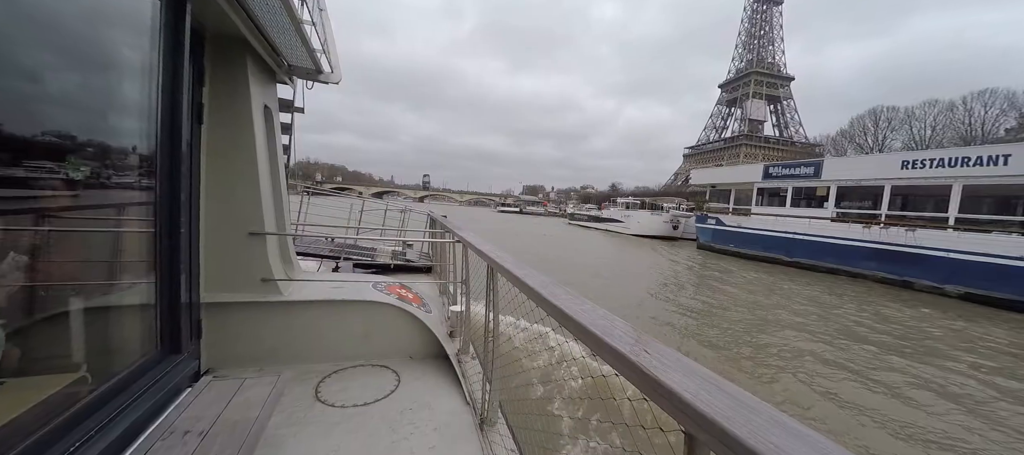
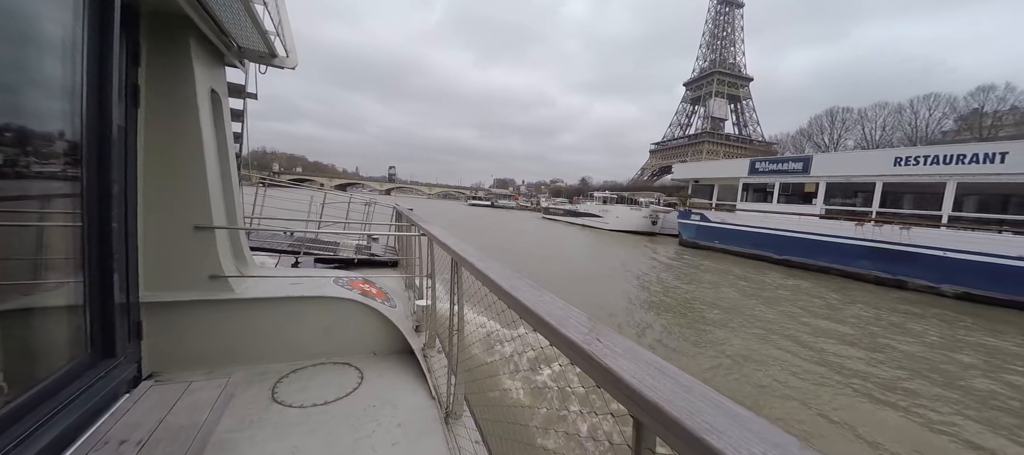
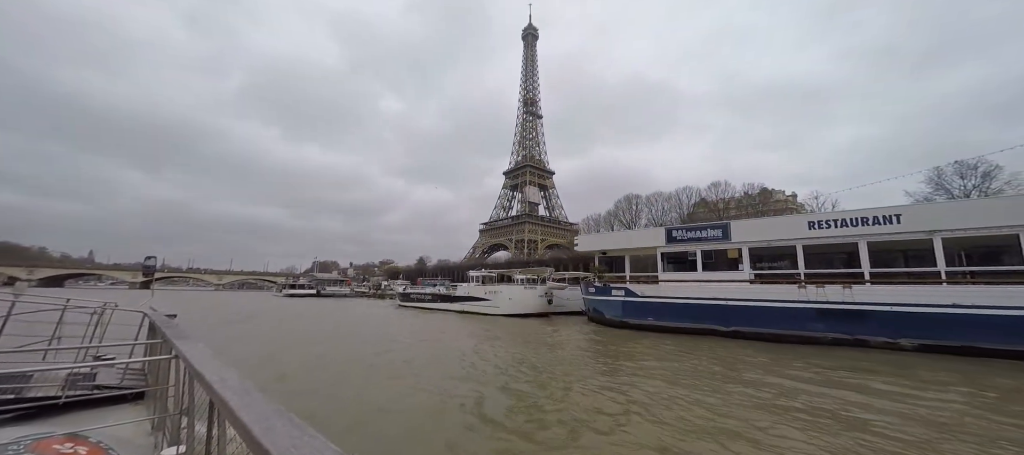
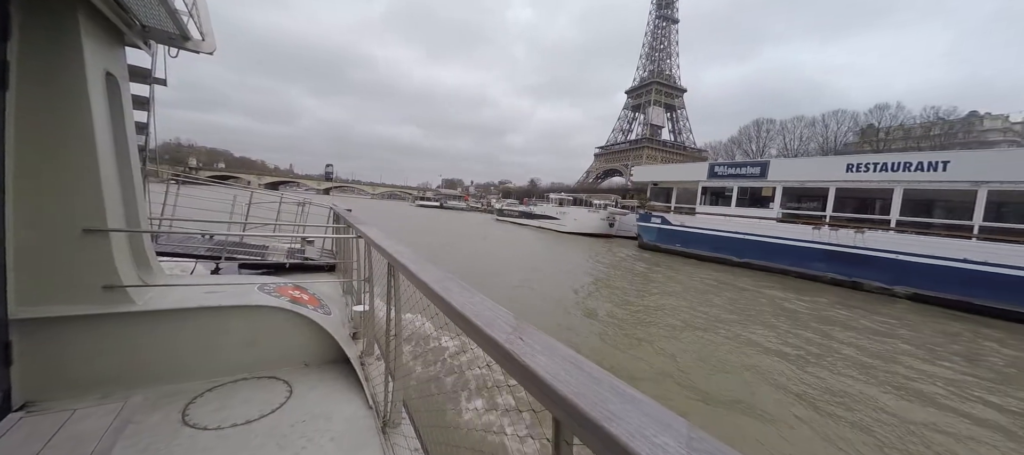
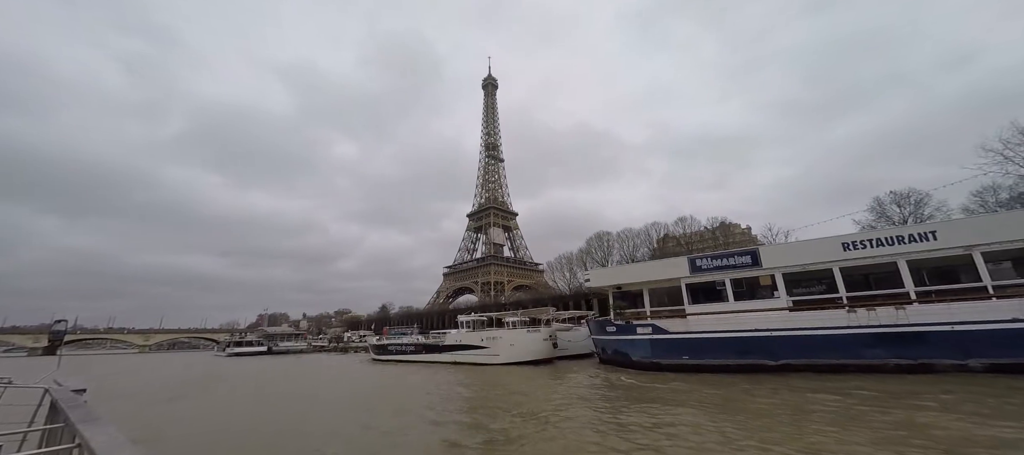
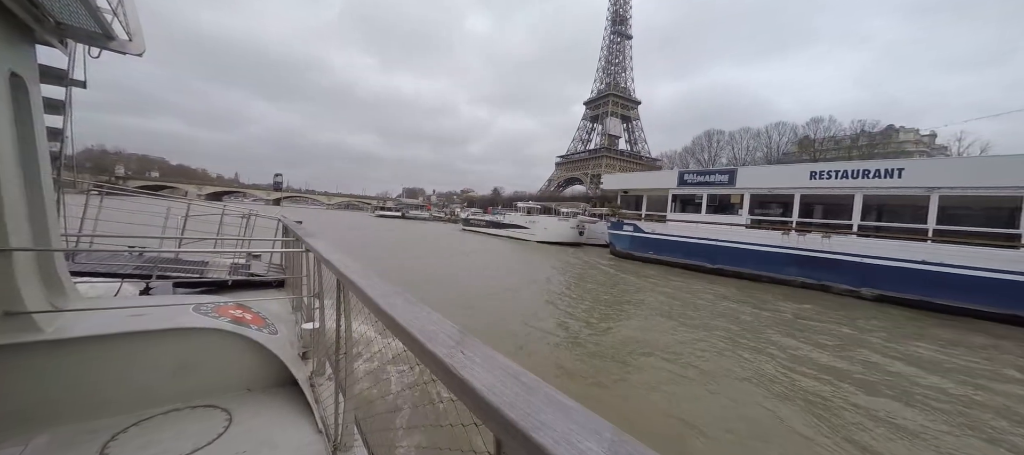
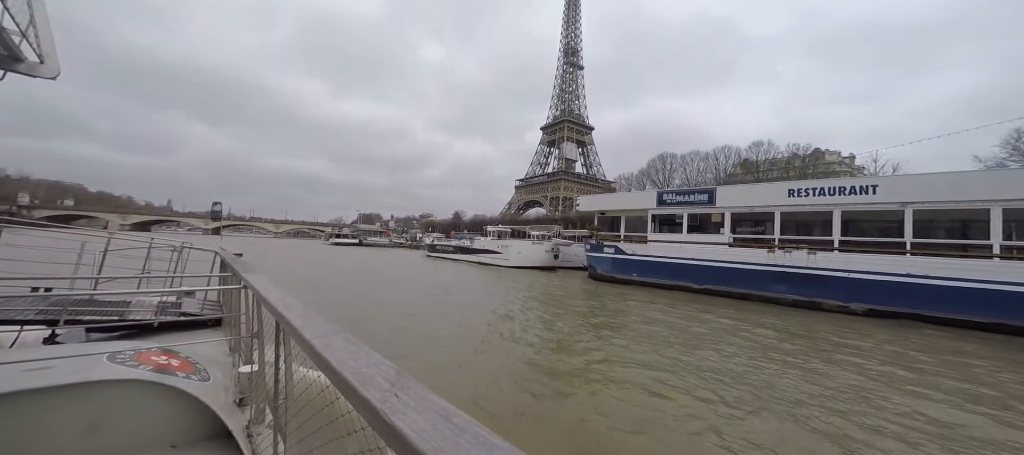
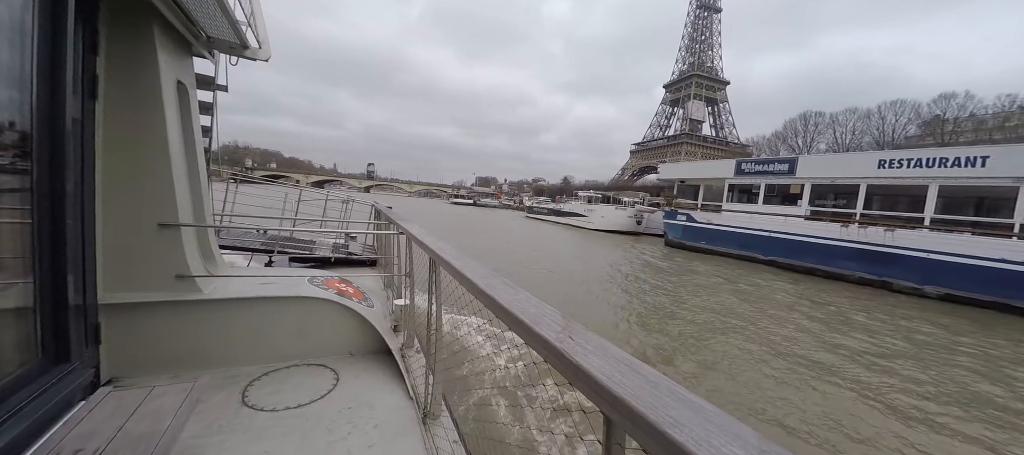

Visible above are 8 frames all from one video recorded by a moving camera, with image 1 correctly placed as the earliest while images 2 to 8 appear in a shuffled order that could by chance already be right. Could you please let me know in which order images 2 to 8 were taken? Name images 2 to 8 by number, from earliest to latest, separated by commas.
2, 8, 4, 6, 7, 3, 5
